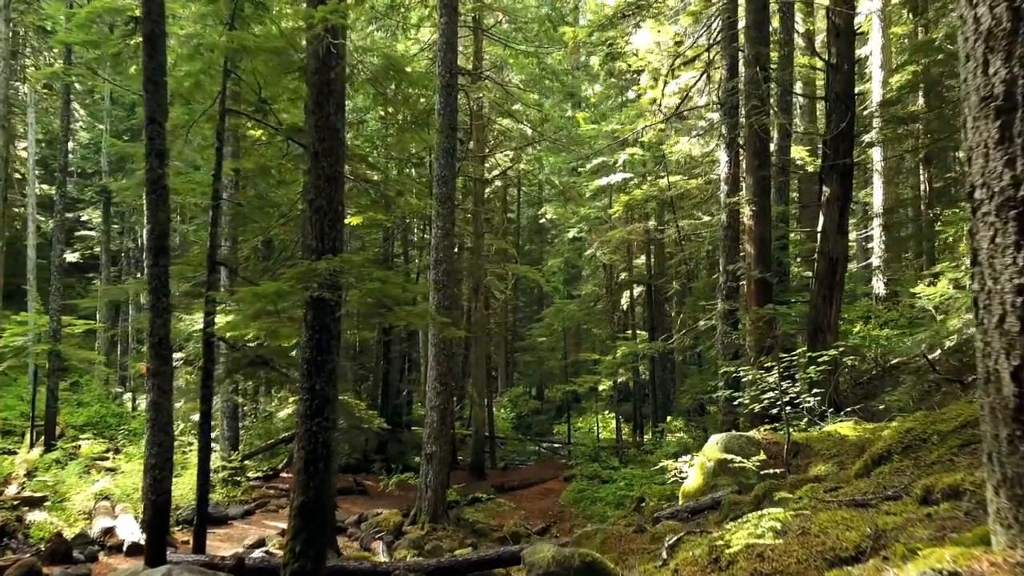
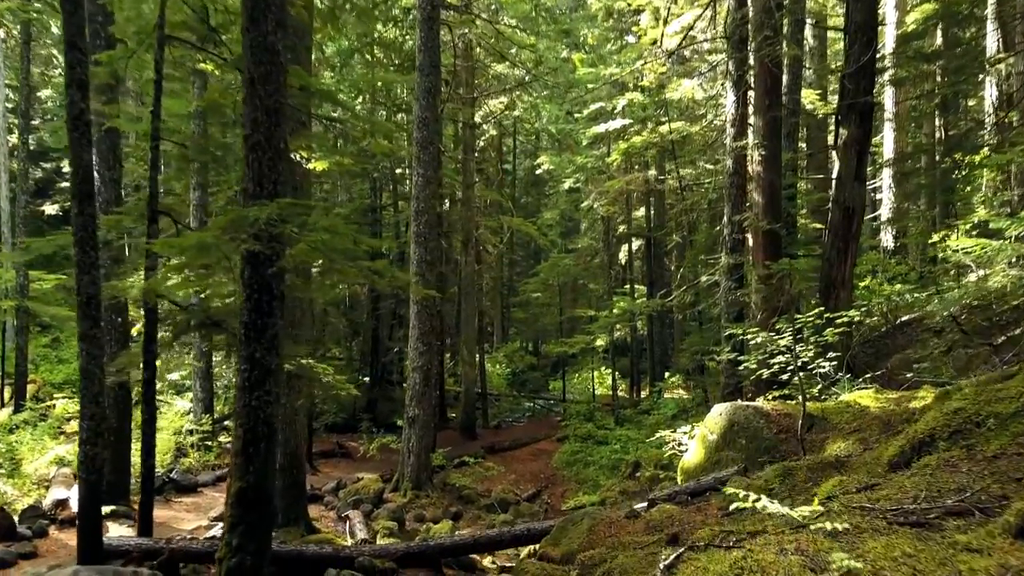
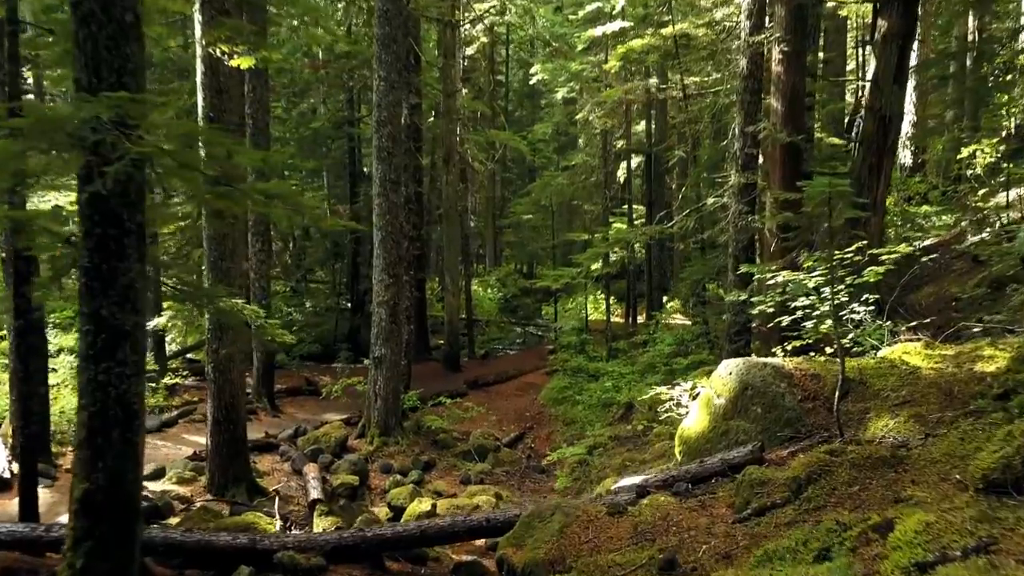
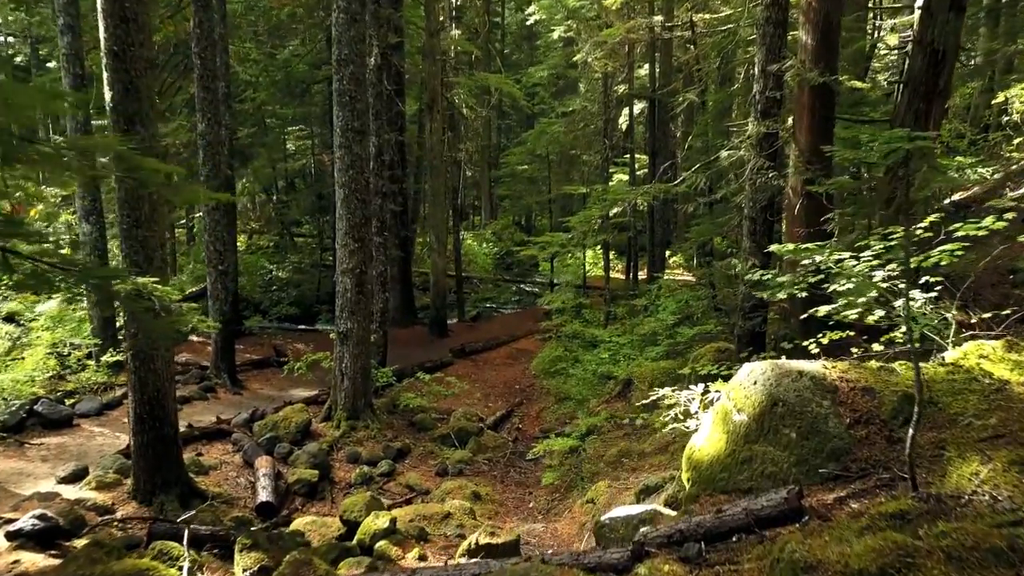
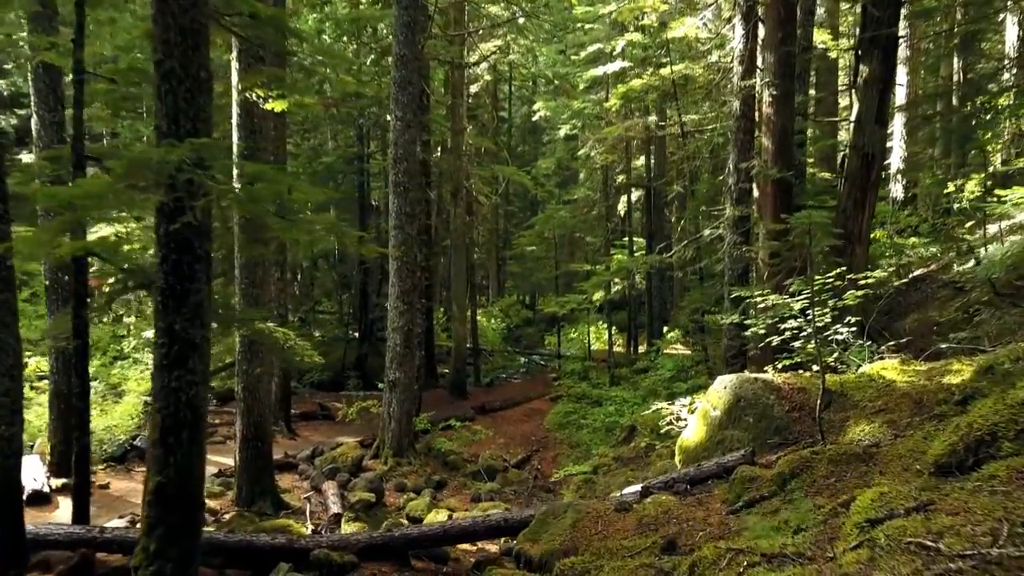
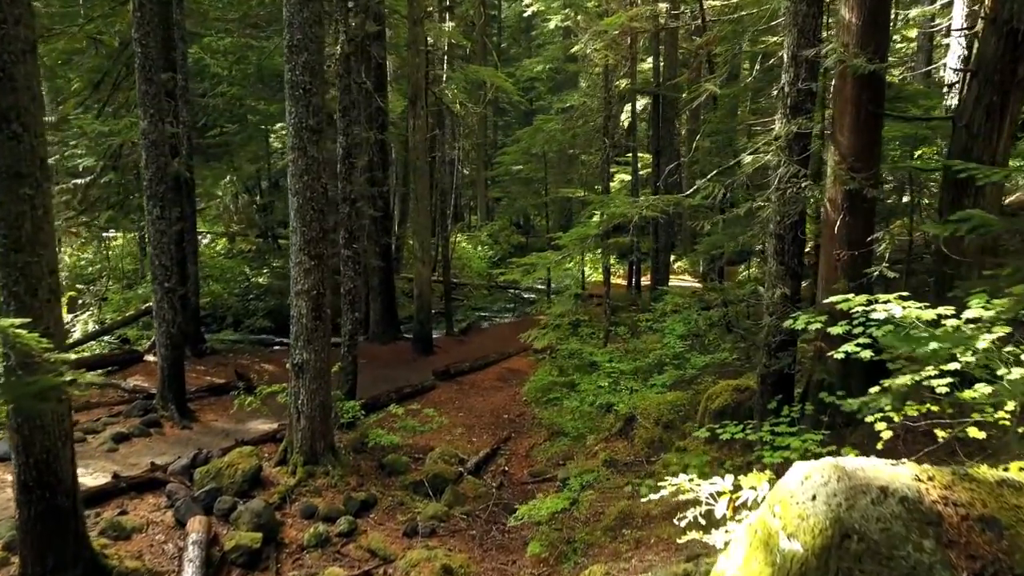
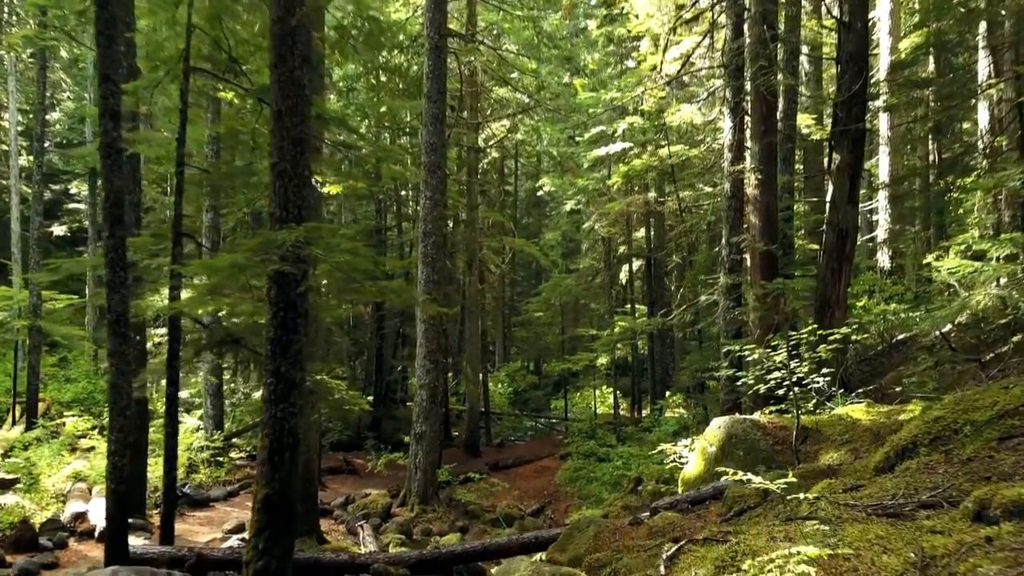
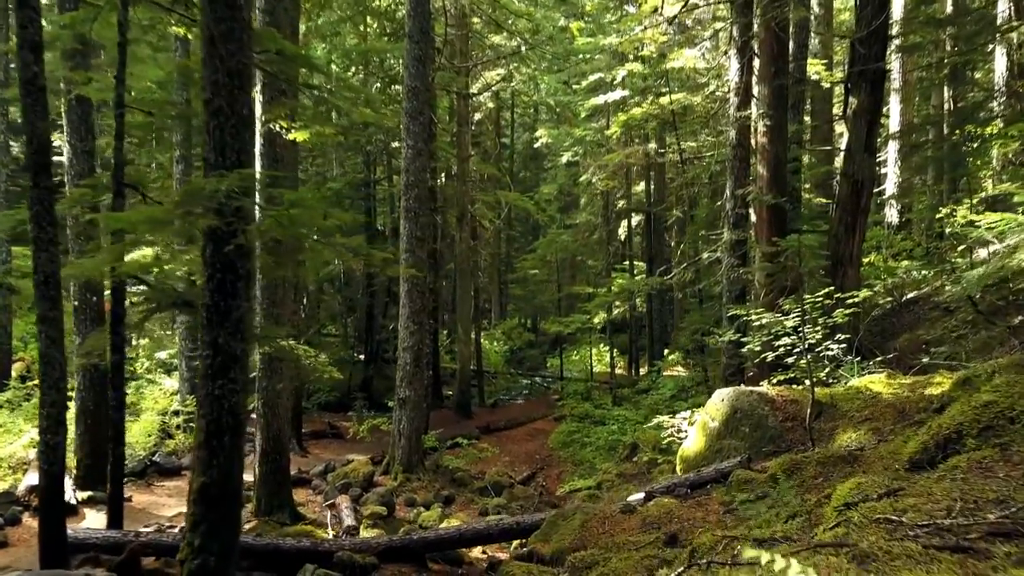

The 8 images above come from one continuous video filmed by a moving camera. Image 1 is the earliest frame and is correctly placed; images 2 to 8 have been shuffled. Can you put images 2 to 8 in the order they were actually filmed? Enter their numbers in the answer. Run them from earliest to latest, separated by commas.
7, 2, 8, 5, 3, 4, 6
